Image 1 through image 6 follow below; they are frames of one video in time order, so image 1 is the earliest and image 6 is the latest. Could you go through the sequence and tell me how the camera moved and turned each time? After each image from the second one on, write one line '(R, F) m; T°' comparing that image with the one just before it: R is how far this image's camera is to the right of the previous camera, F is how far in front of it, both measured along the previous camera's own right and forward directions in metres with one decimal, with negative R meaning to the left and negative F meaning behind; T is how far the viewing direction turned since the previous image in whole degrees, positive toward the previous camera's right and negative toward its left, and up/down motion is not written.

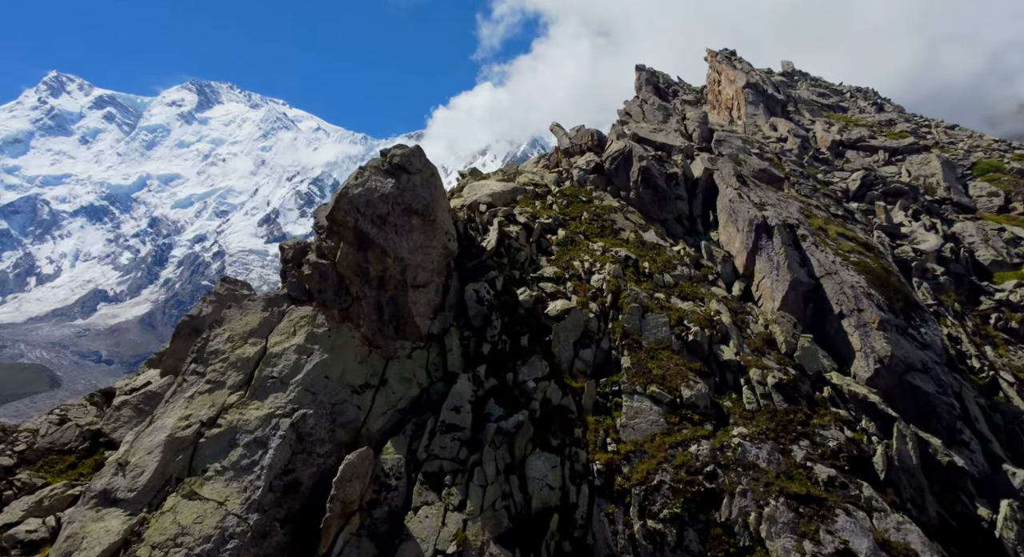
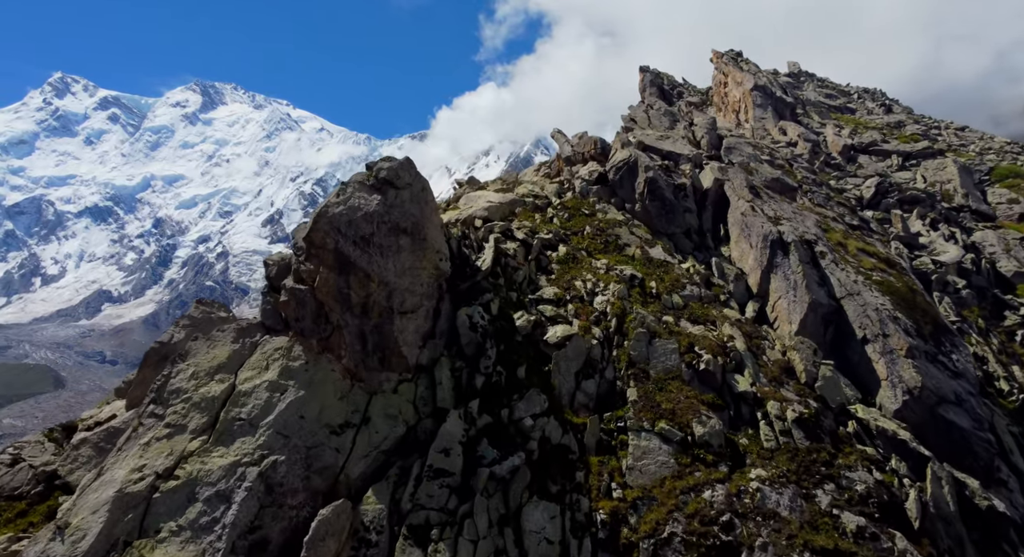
(+0.4, +3.0) m; 0°
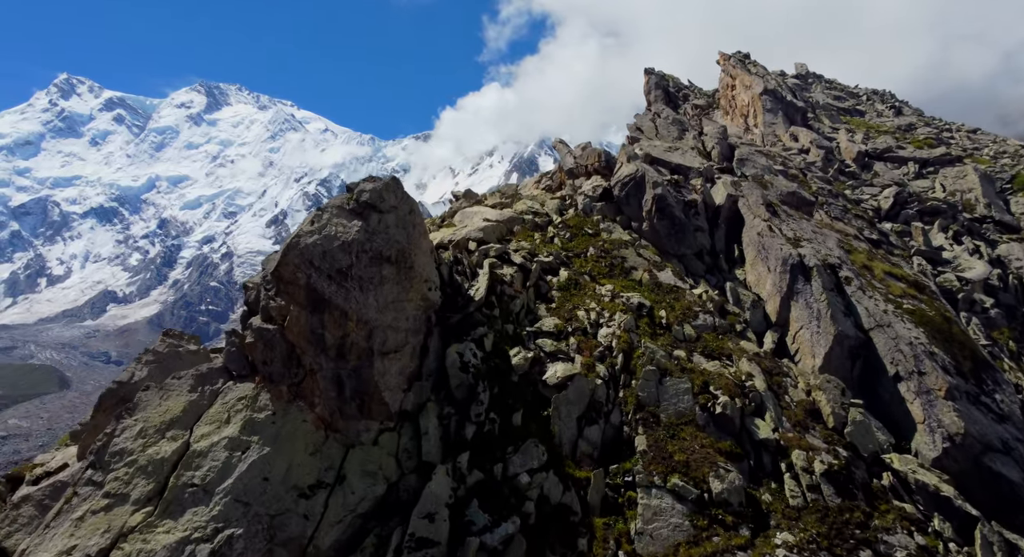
(+0.4, +3.4) m; 0°
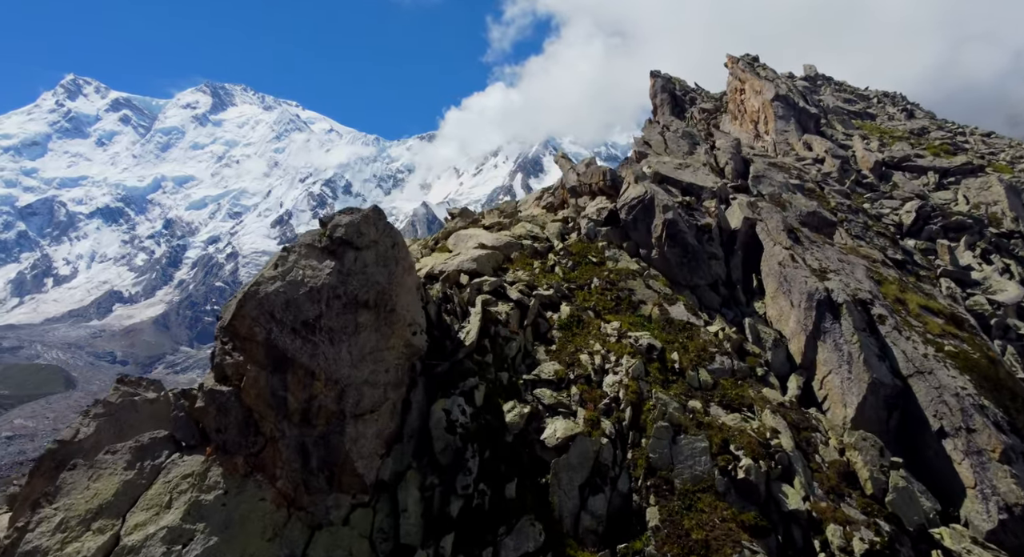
(+0.4, +3.8) m; 0°
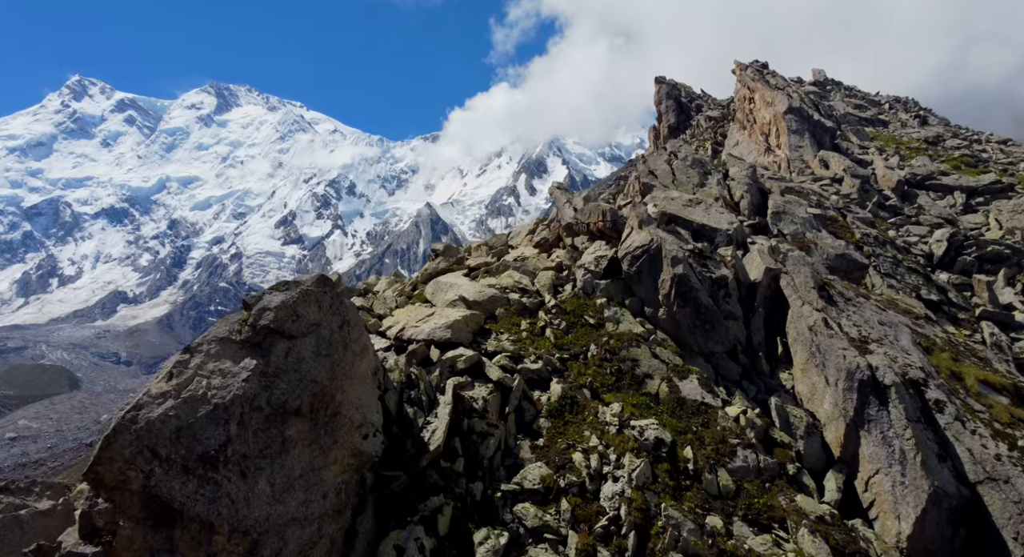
(+1.0, +5.9) m; 0°
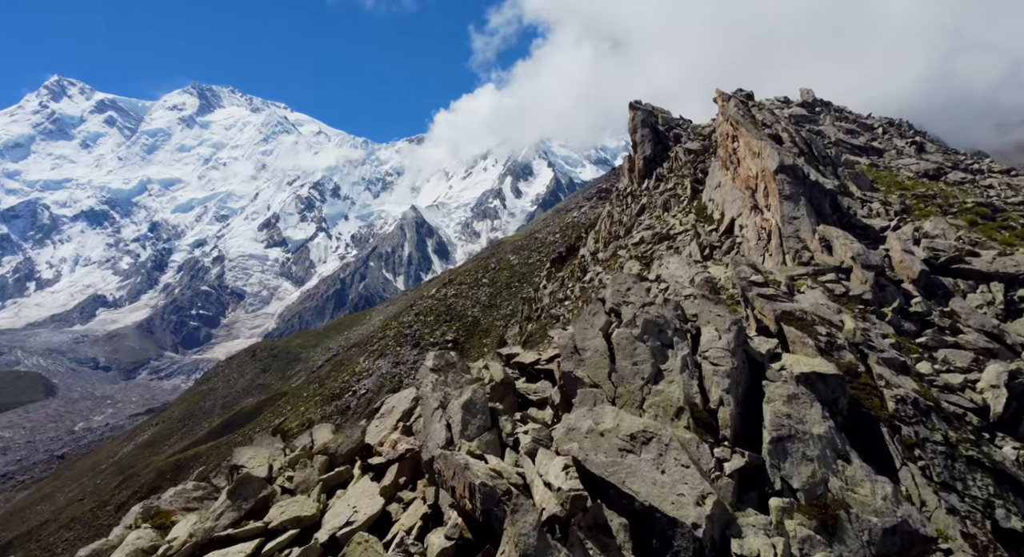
(+6.3, +18.6) m; +1°
